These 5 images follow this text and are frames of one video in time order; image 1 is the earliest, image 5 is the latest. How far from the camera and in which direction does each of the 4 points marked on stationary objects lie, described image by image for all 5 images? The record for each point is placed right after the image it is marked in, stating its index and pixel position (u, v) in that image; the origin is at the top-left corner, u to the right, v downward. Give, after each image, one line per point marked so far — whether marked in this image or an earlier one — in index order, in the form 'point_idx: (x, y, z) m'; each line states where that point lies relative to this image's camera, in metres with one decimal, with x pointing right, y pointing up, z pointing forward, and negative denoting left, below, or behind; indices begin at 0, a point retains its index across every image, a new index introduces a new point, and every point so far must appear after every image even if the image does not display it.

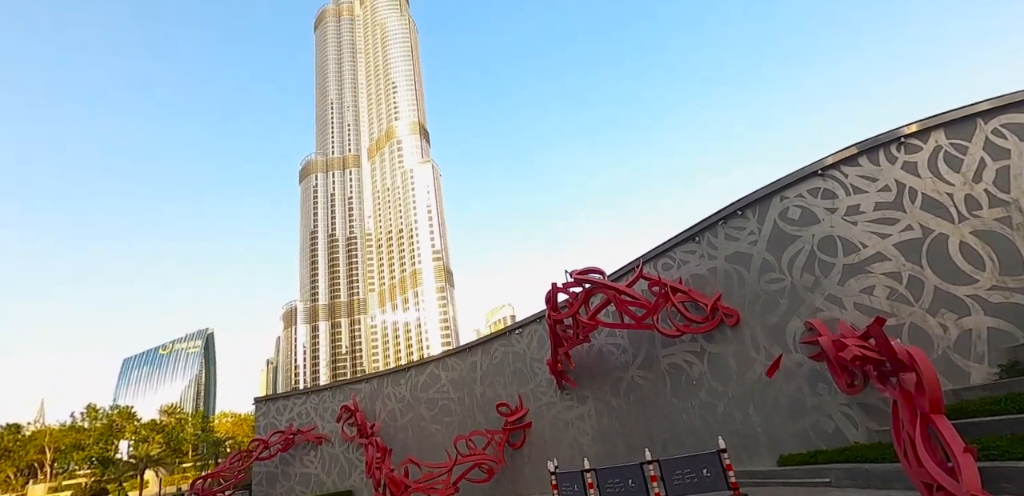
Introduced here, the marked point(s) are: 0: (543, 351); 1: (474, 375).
0: (+1.0, -3.6, +16.1) m
1: (-1.6, -4.9, +18.1) m
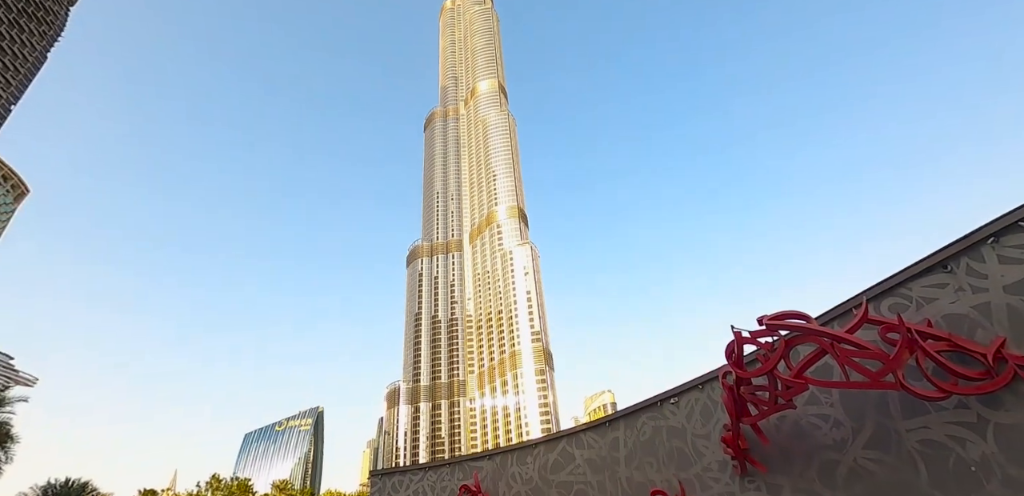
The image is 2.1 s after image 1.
0: (+5.6, -5.0, +13.2) m
1: (+3.4, -6.8, +15.4) m
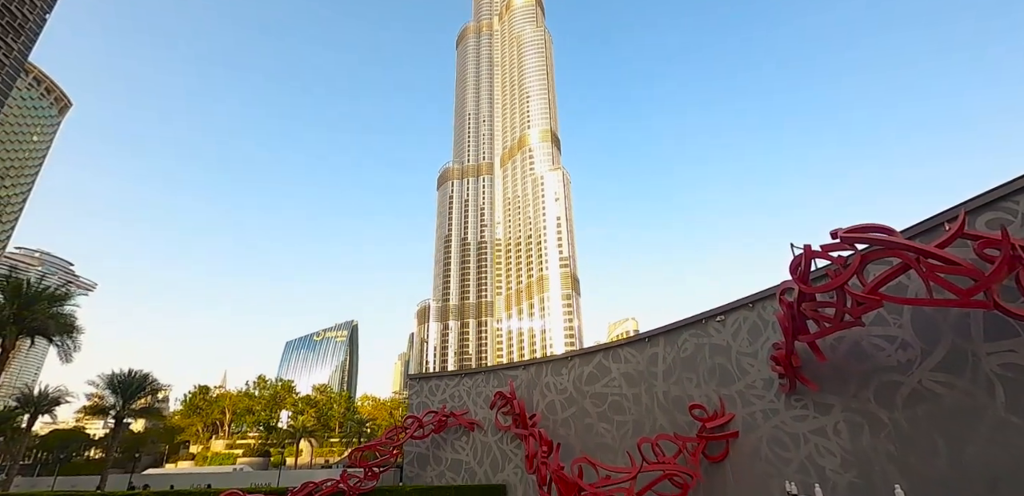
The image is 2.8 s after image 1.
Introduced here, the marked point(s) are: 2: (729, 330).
0: (+6.7, -2.6, +12.8) m
1: (+4.6, -4.0, +15.4) m
2: (+6.3, -2.4, +13.8) m
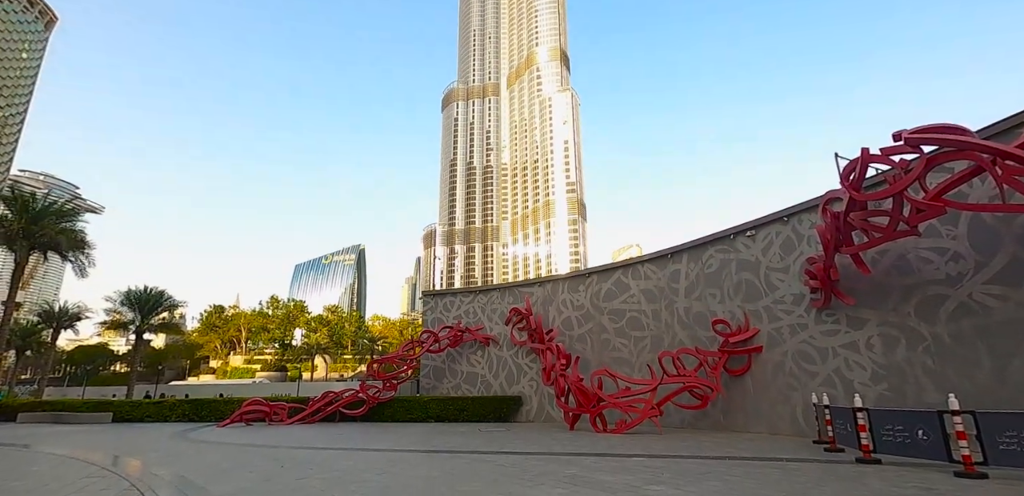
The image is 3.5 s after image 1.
0: (+7.3, -0.3, +12.3) m
1: (+5.2, -1.2, +15.0) m
2: (+6.9, +0.1, +13.2) m
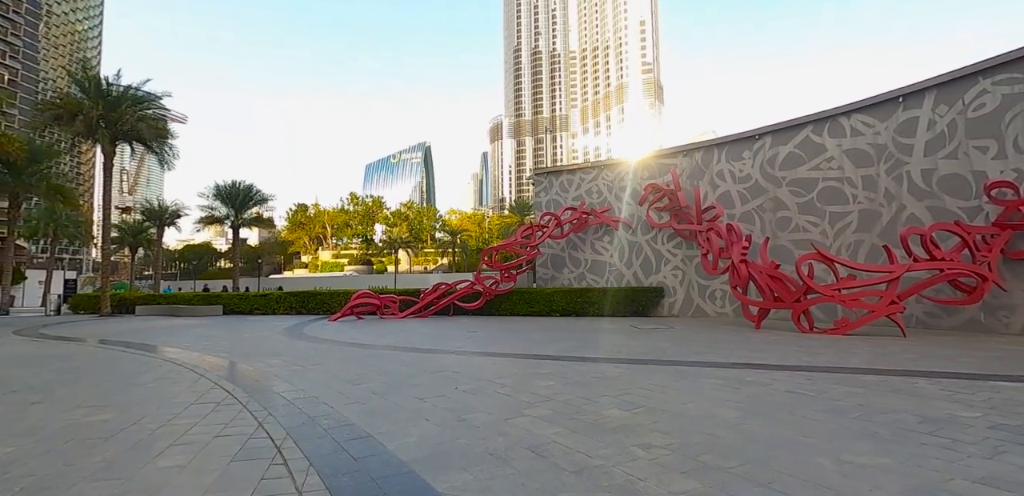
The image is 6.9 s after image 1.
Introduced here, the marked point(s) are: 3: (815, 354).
0: (+10.7, +2.8, +7.6) m
1: (+9.1, +2.4, +10.7) m
2: (+10.4, +3.3, +8.4) m
3: (+4.6, -1.7, +7.3) m
